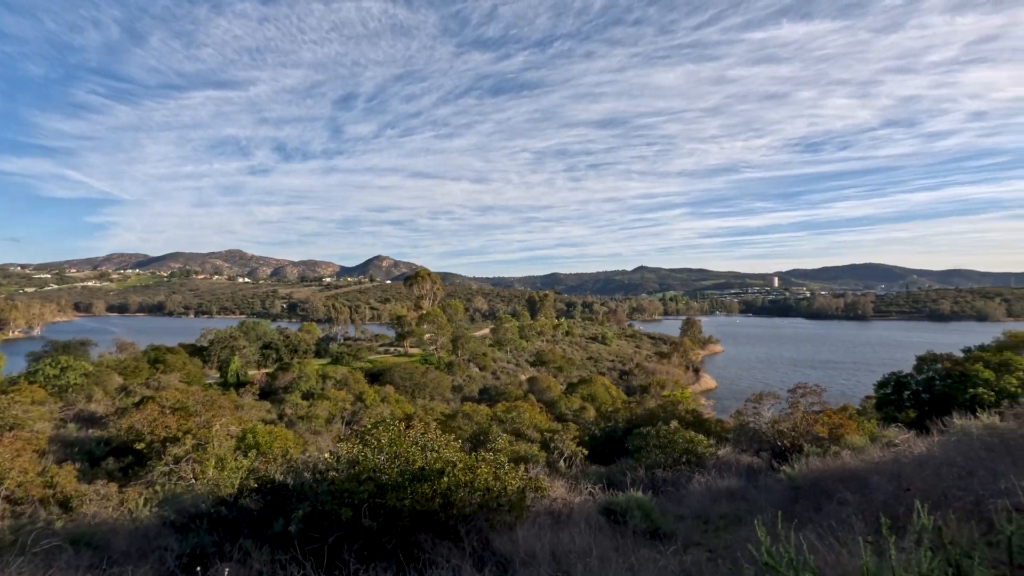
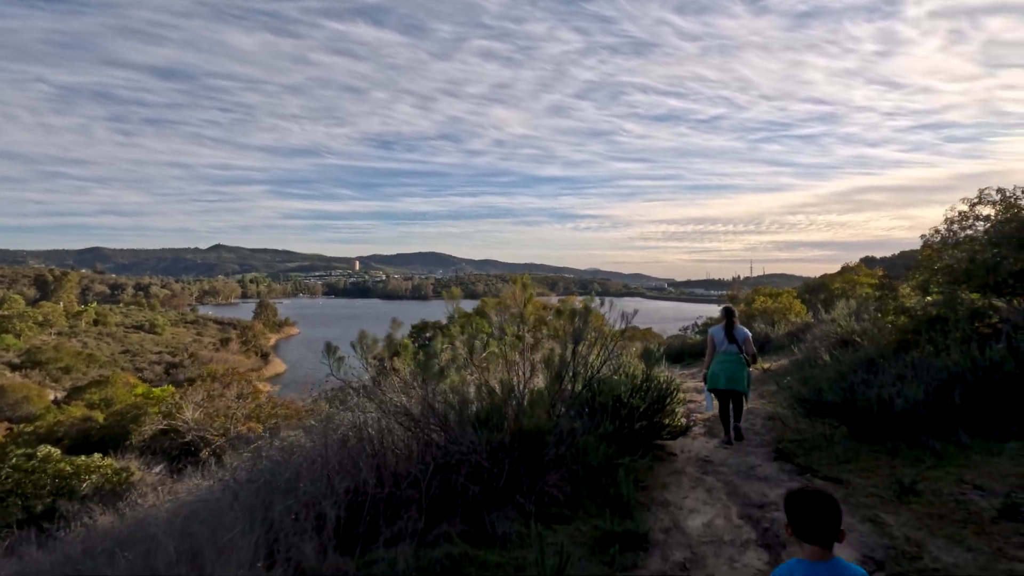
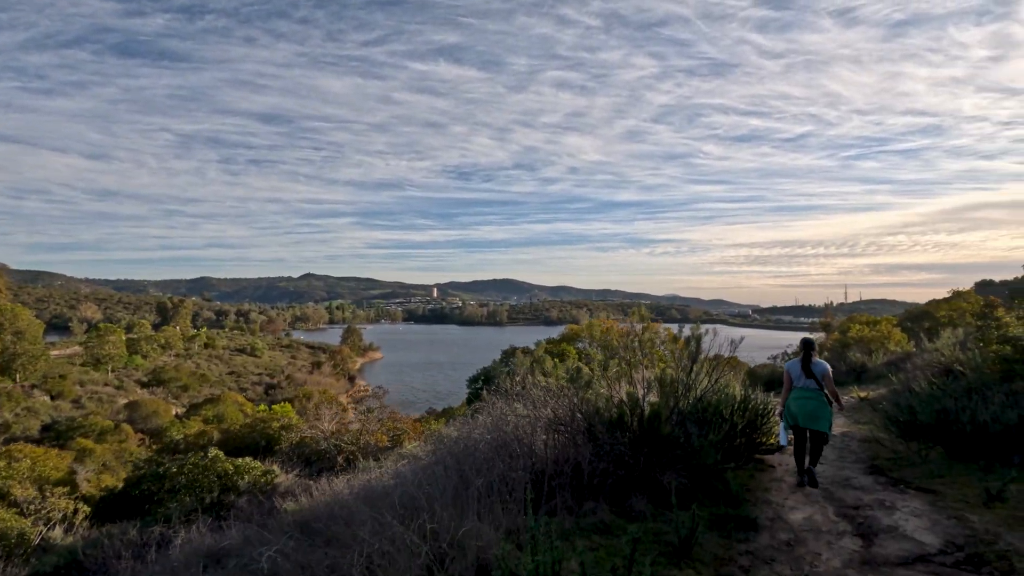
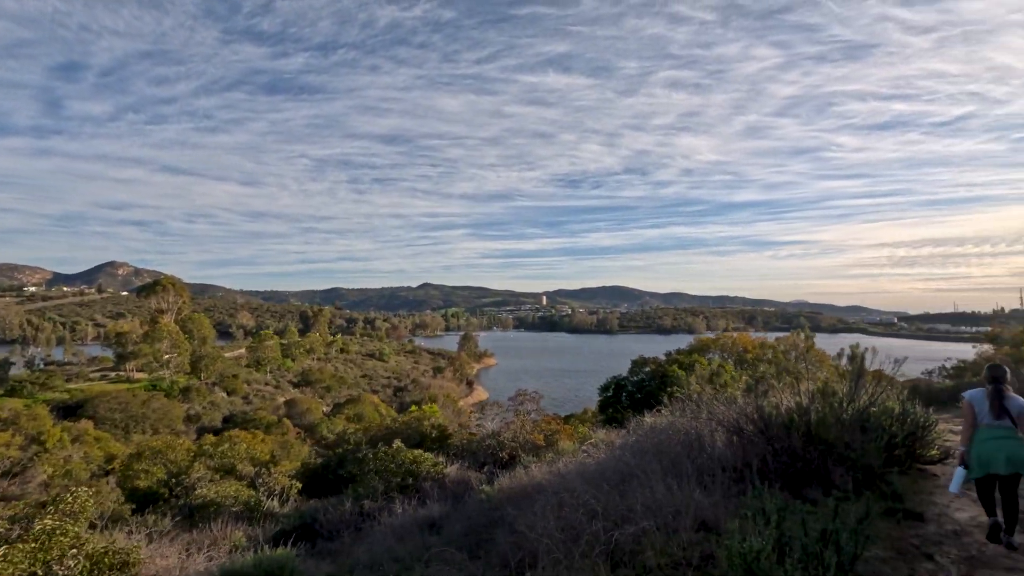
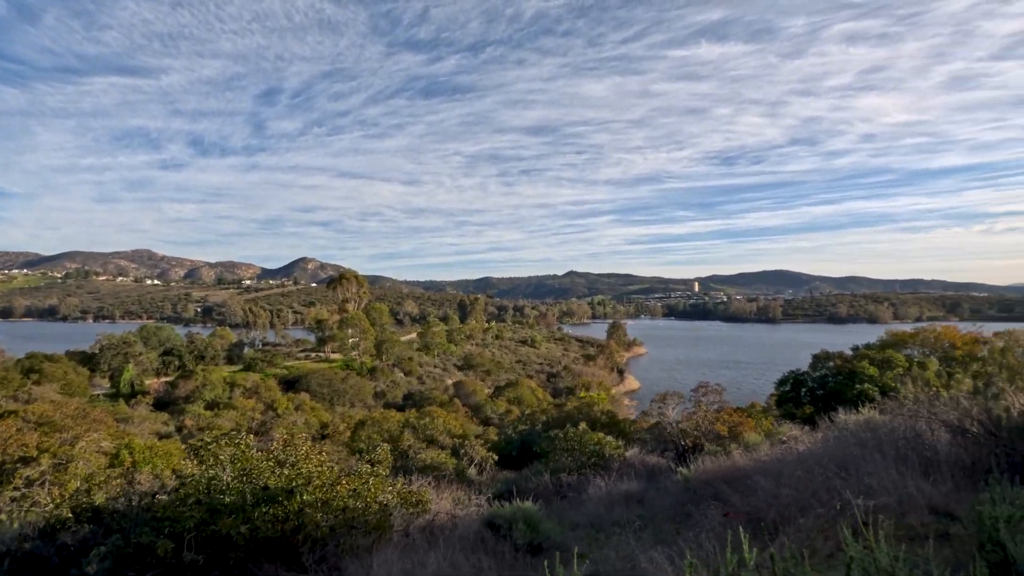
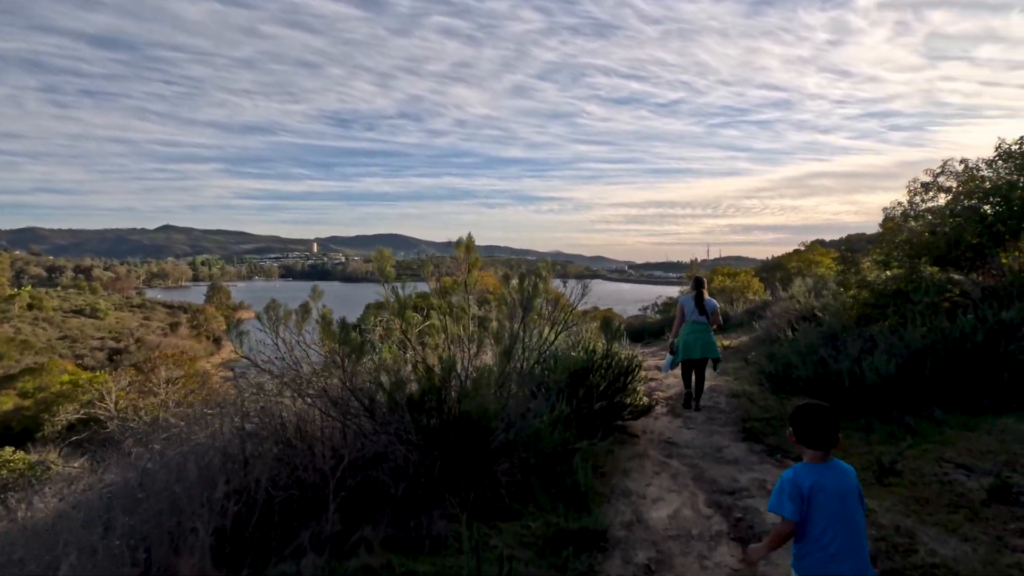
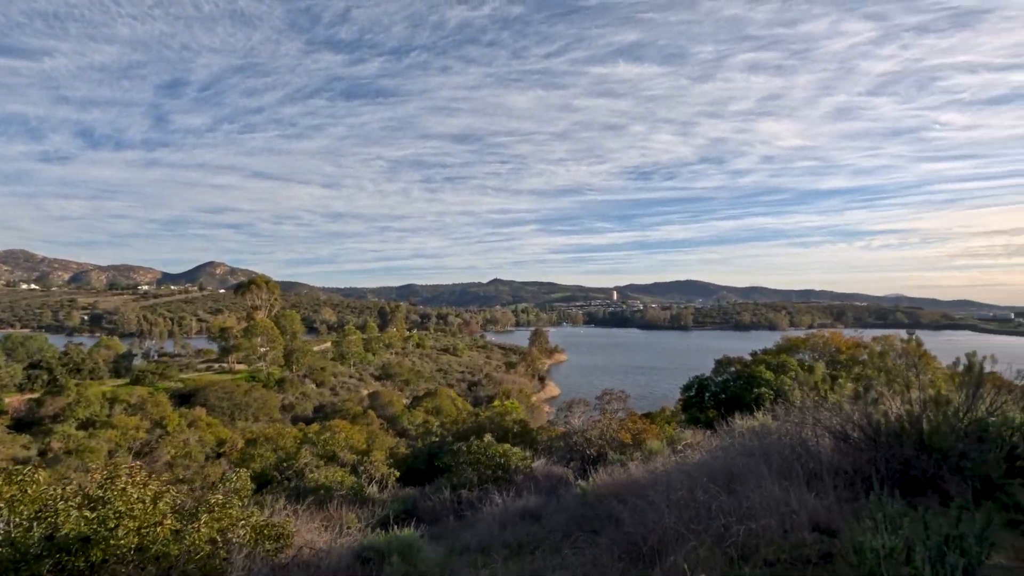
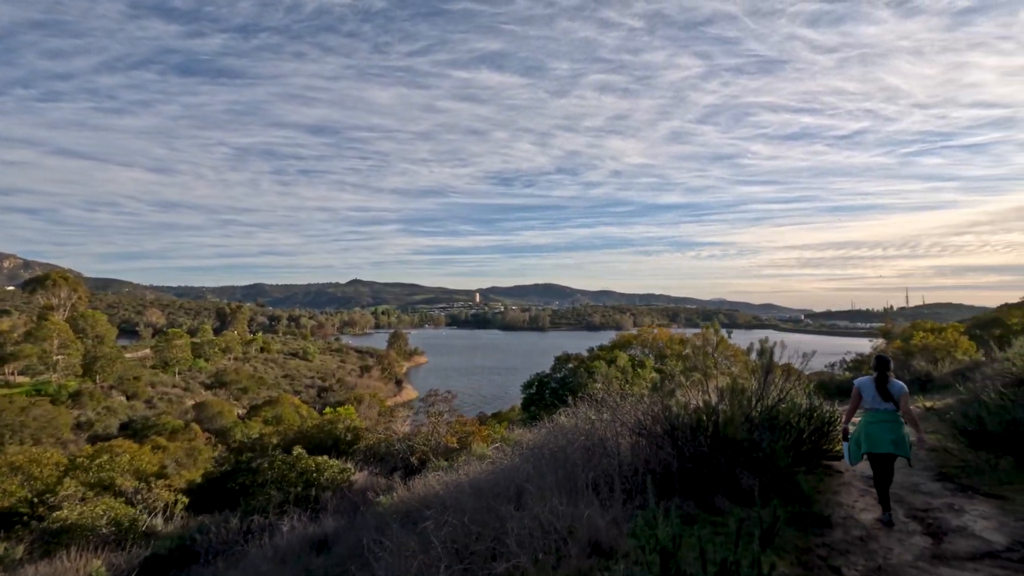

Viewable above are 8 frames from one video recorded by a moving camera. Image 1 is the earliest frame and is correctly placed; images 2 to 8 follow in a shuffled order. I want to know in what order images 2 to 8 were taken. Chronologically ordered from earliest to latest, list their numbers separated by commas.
5, 7, 4, 8, 3, 2, 6
